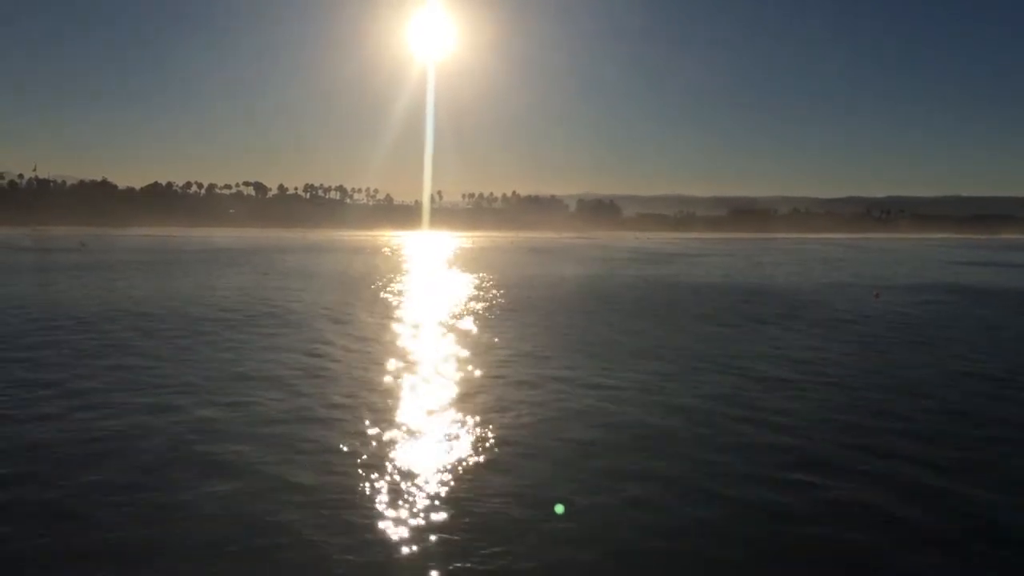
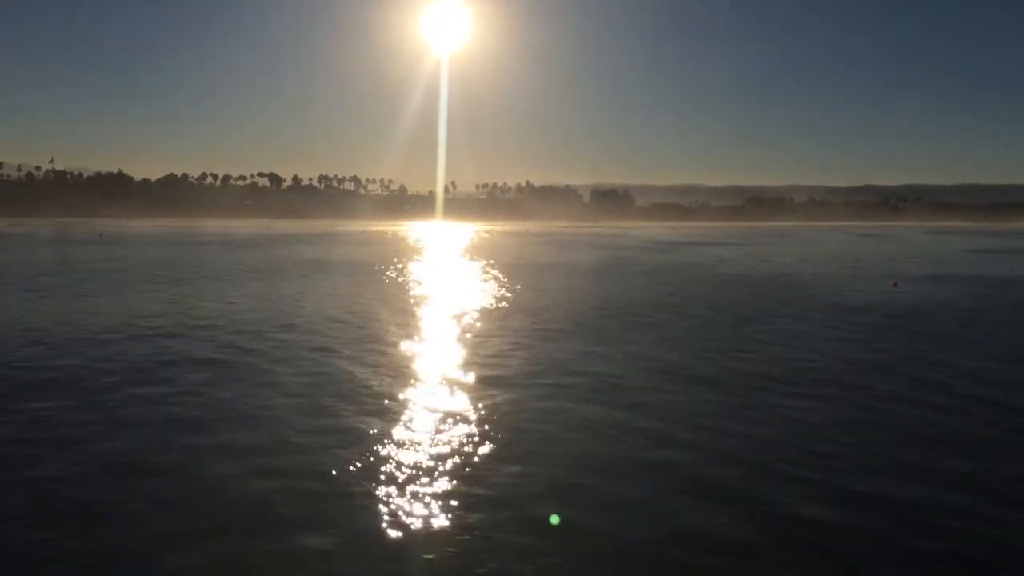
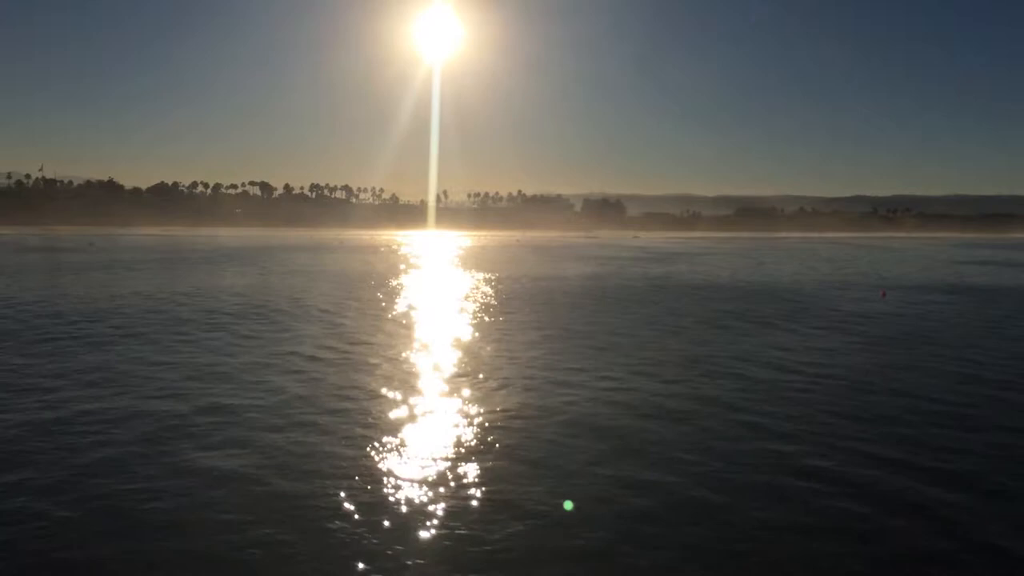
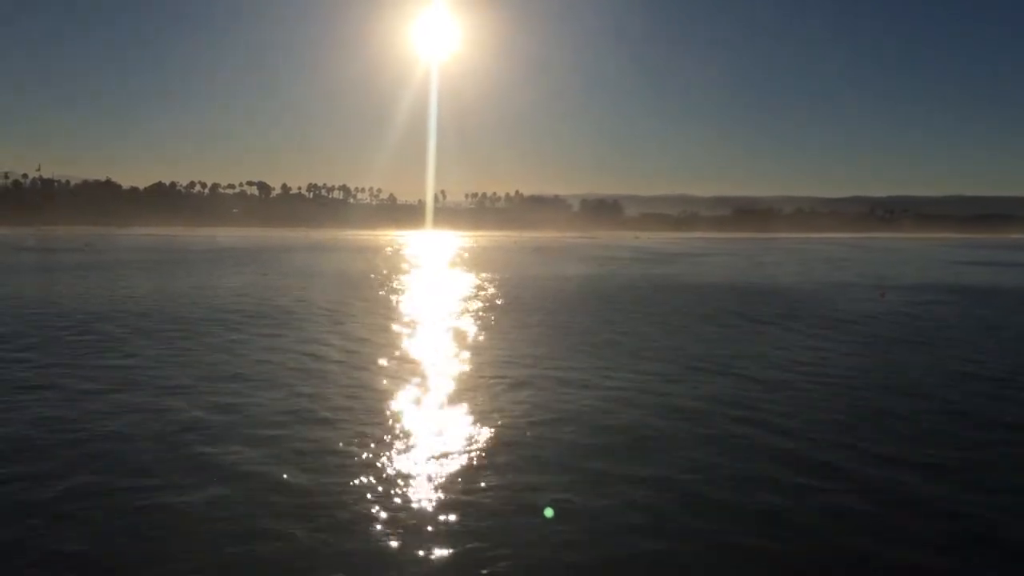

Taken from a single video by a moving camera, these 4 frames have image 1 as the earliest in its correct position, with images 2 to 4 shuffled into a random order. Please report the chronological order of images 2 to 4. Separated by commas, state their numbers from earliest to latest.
4, 3, 2
